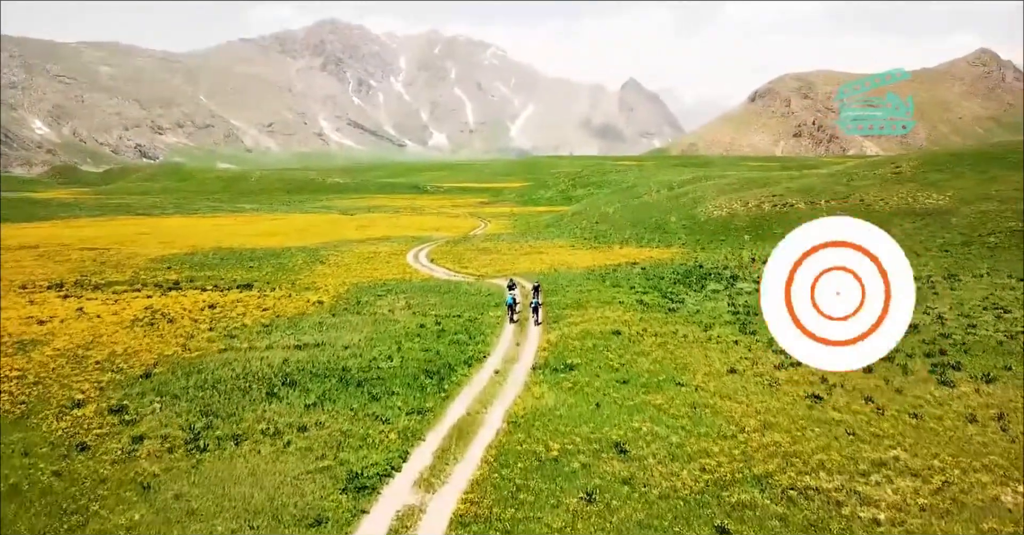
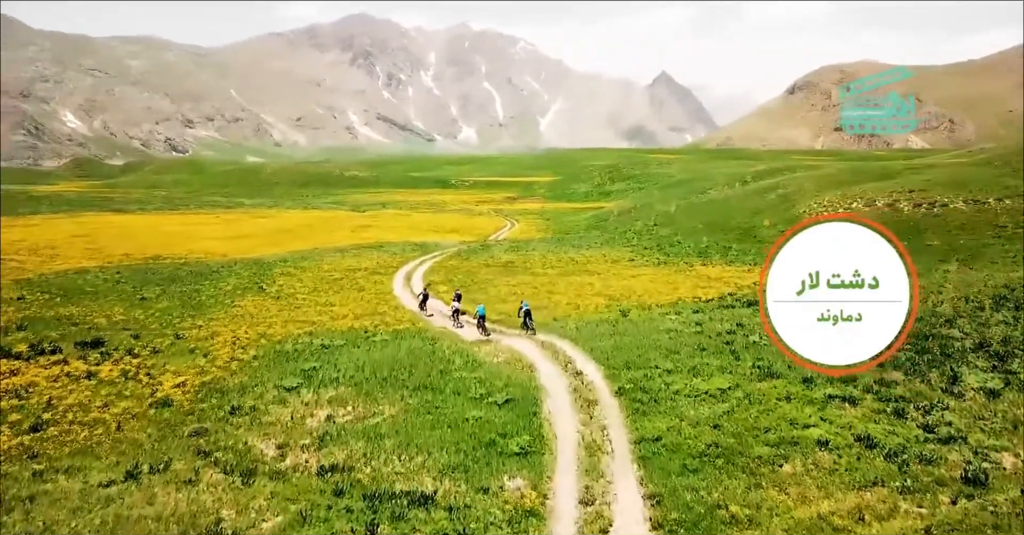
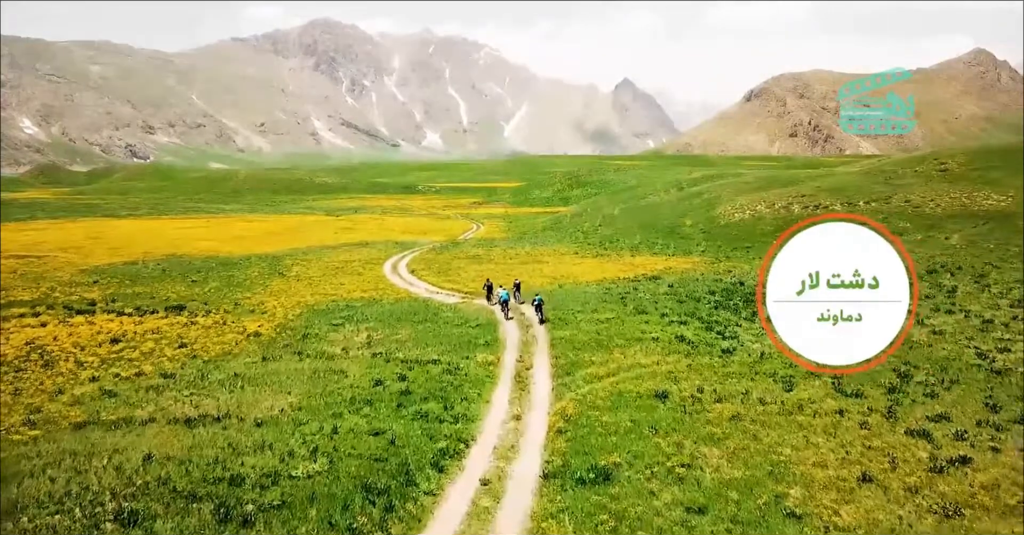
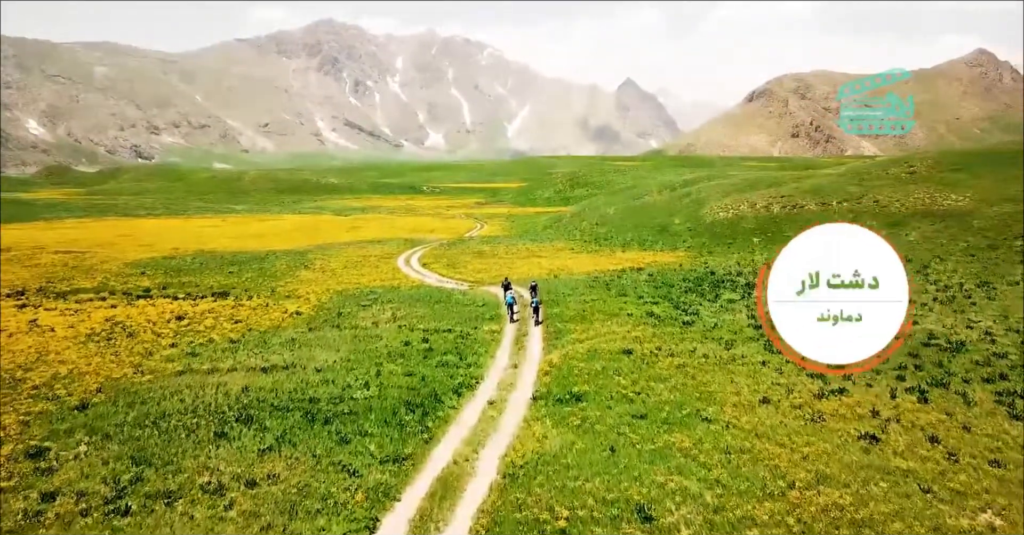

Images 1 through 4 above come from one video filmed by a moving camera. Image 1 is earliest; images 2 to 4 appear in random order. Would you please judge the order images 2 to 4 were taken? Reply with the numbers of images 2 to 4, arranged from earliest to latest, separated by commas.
4, 3, 2
